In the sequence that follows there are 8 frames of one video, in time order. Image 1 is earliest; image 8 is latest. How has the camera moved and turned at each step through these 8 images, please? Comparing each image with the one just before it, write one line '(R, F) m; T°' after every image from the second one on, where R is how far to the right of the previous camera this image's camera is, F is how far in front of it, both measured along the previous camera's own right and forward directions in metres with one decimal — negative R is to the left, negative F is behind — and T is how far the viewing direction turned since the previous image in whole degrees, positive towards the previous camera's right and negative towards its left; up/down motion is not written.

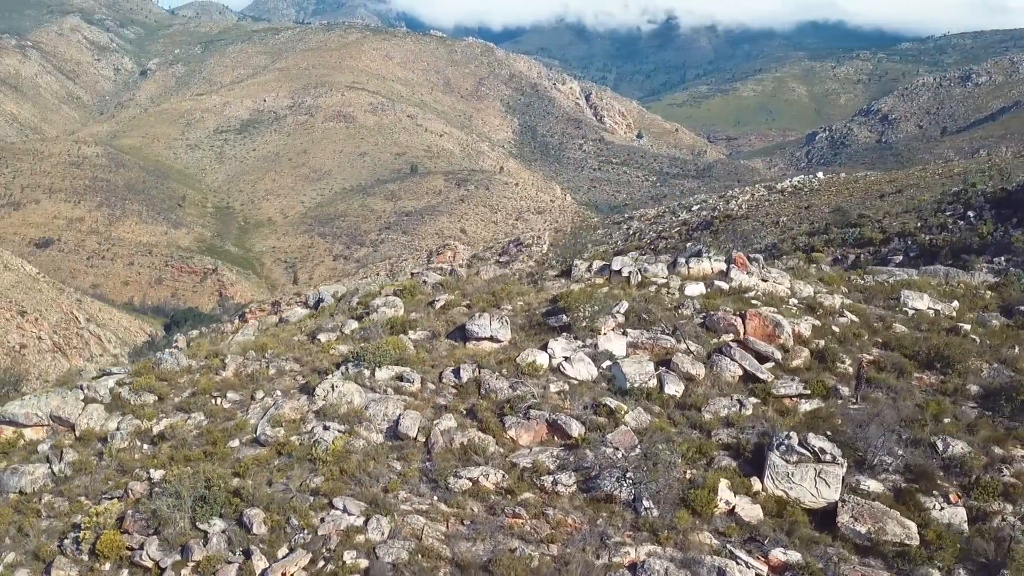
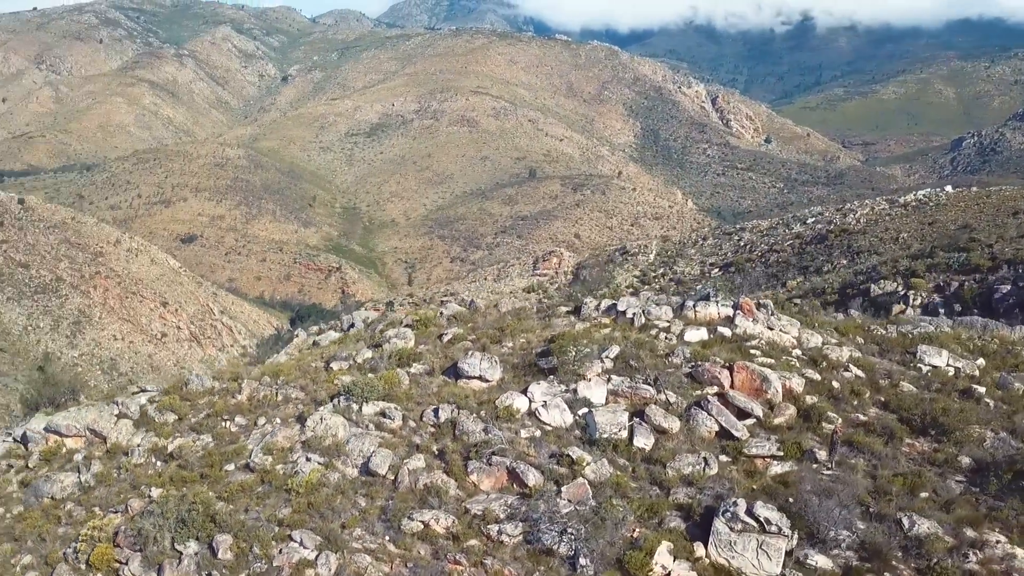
(+1.0, -0.1) m; -9°
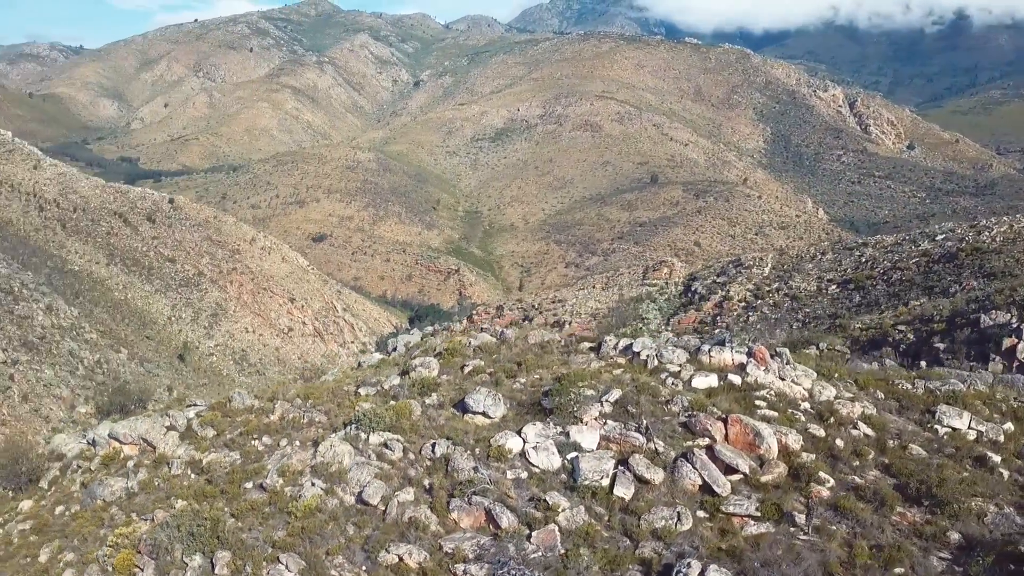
(+0.9, -0.1) m; -9°
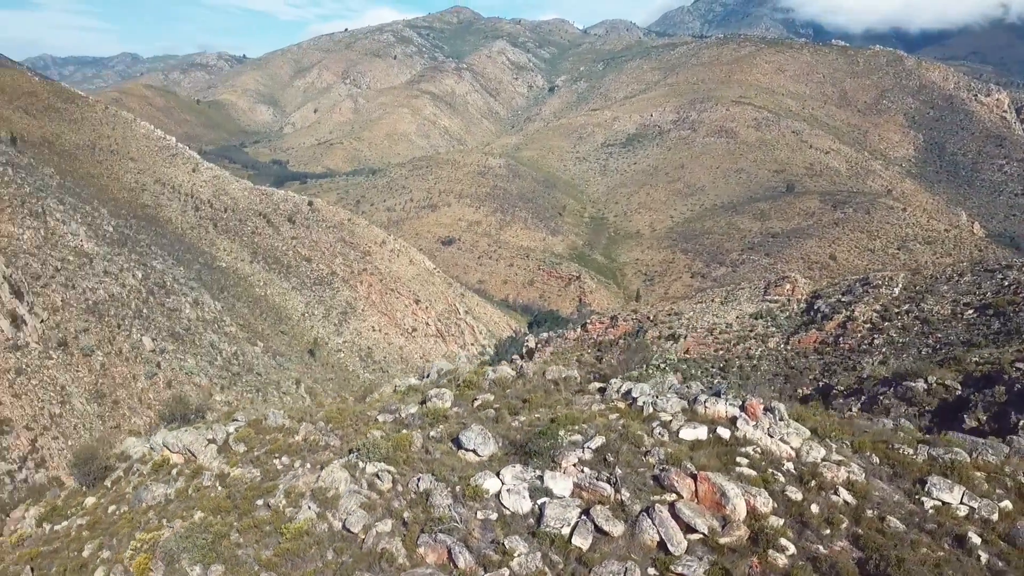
(+1.1, -0.1) m; -9°
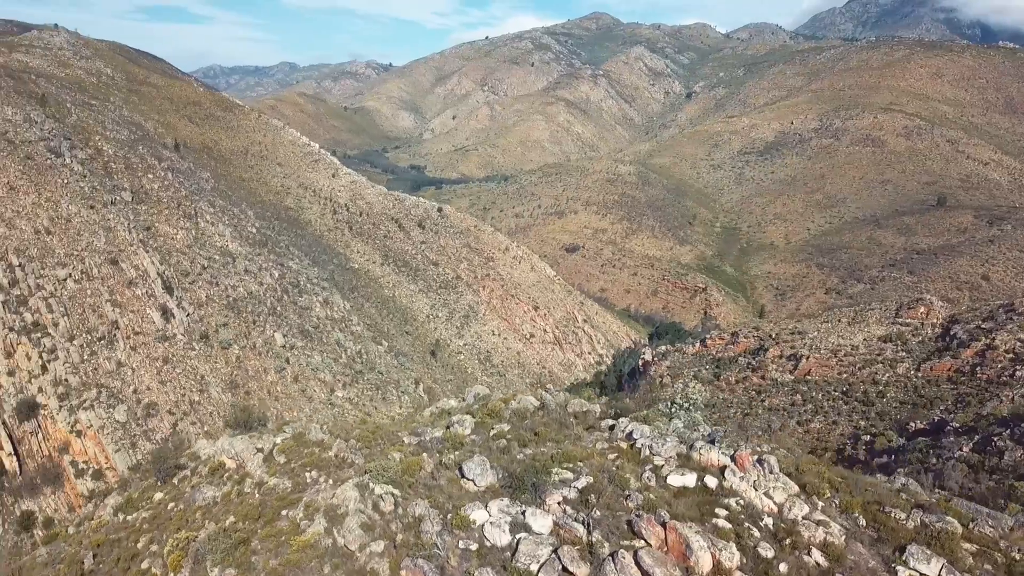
(+1.1, -0.2) m; -9°
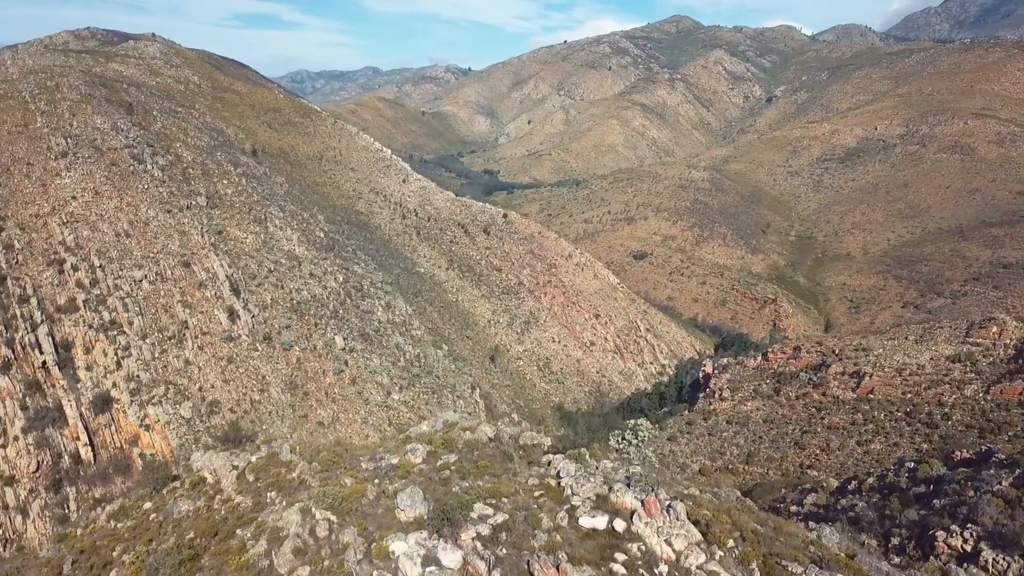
(+1.3, -0.2) m; -5°
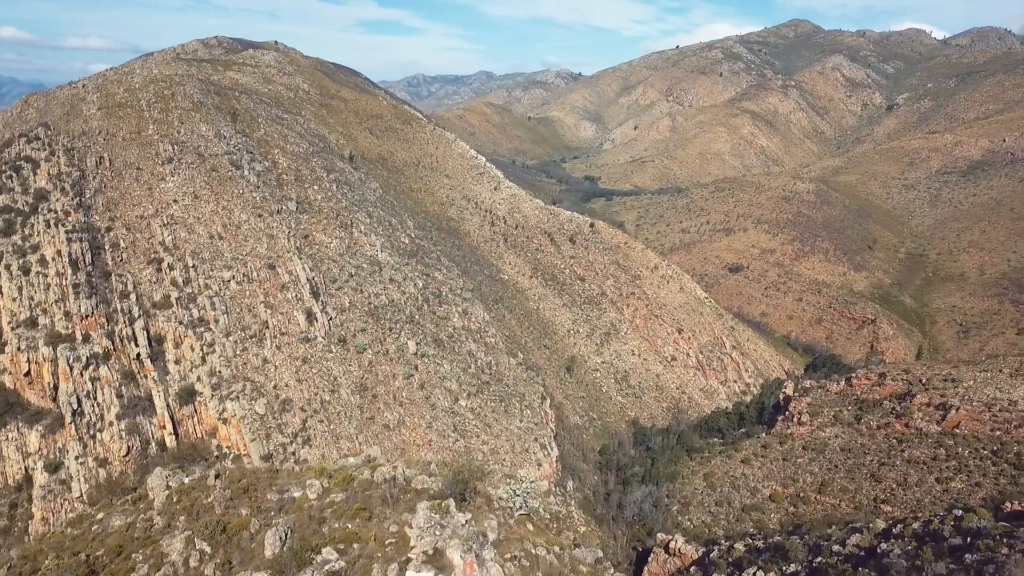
(+2.3, -0.1) m; -8°
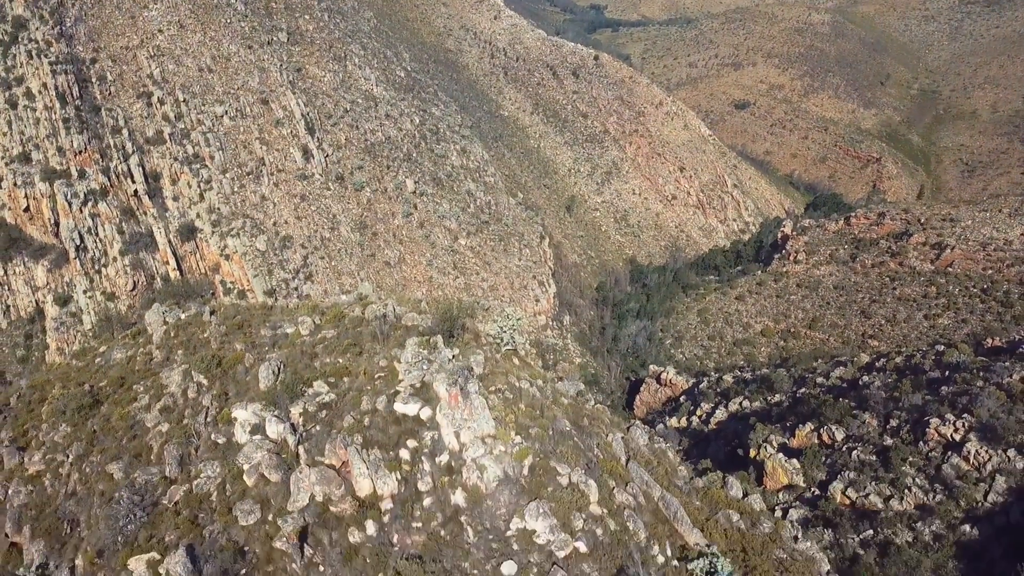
(+0.2, +0.1) m; 0°
